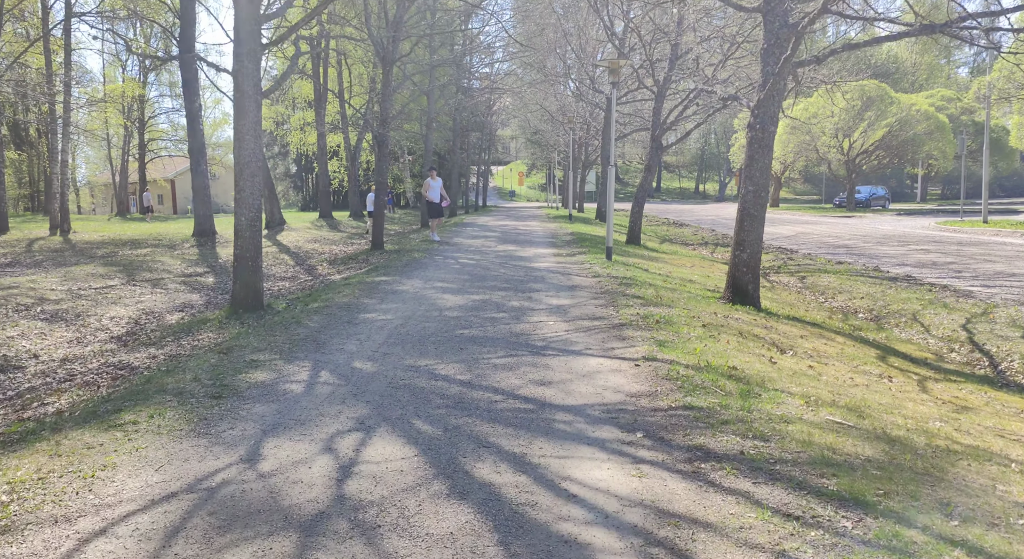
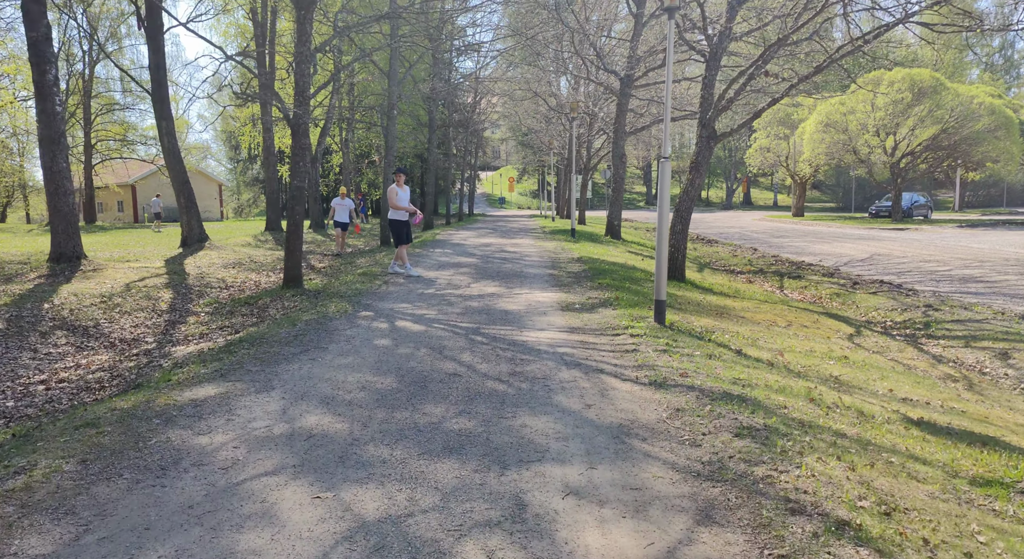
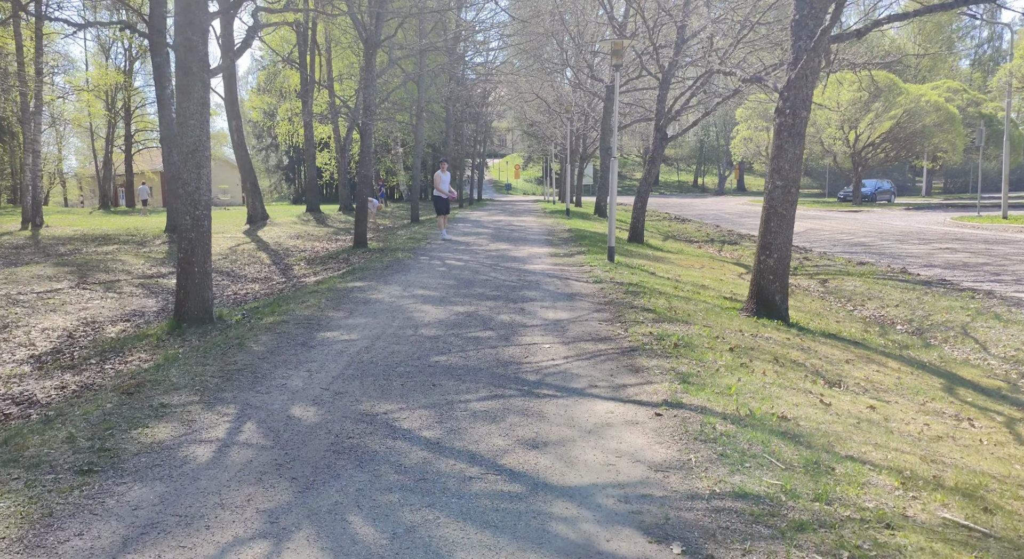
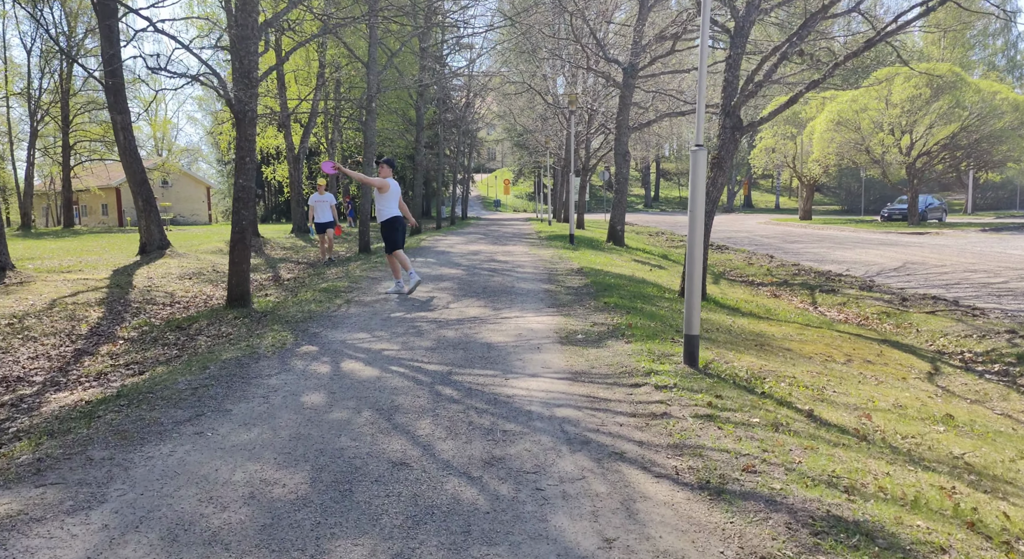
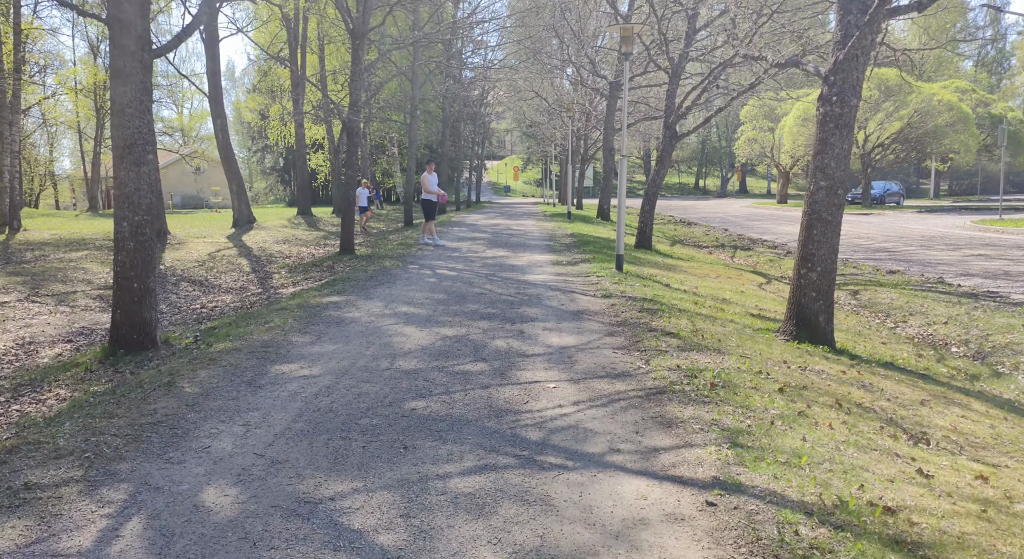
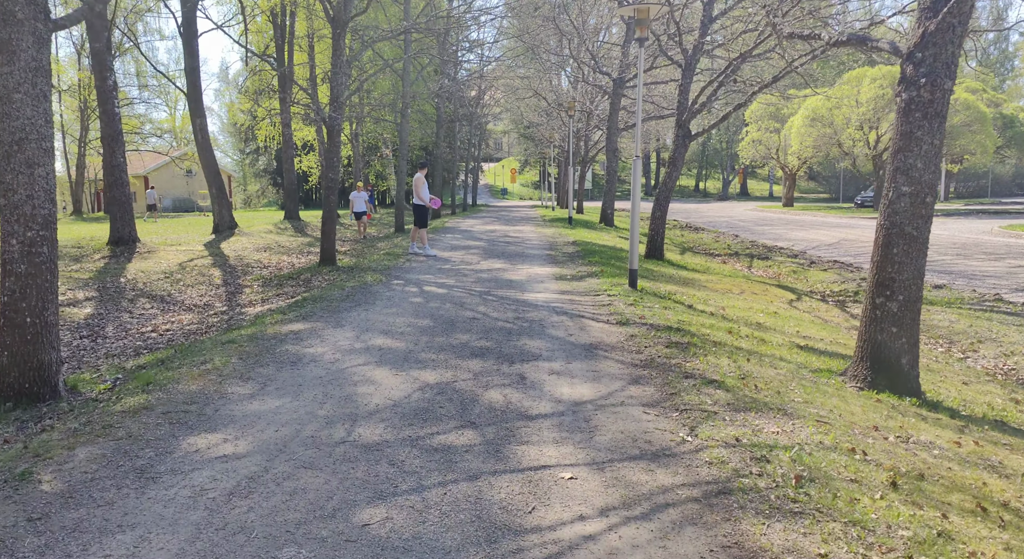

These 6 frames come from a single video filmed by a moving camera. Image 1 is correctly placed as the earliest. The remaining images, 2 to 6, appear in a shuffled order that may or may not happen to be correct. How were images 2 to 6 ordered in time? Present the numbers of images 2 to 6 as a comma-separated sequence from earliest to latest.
3, 5, 6, 2, 4
